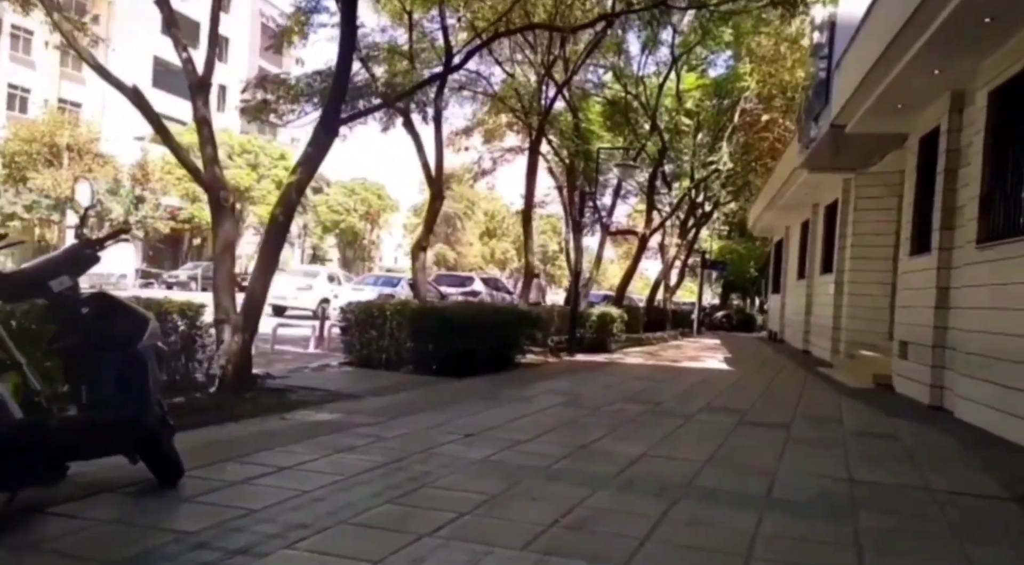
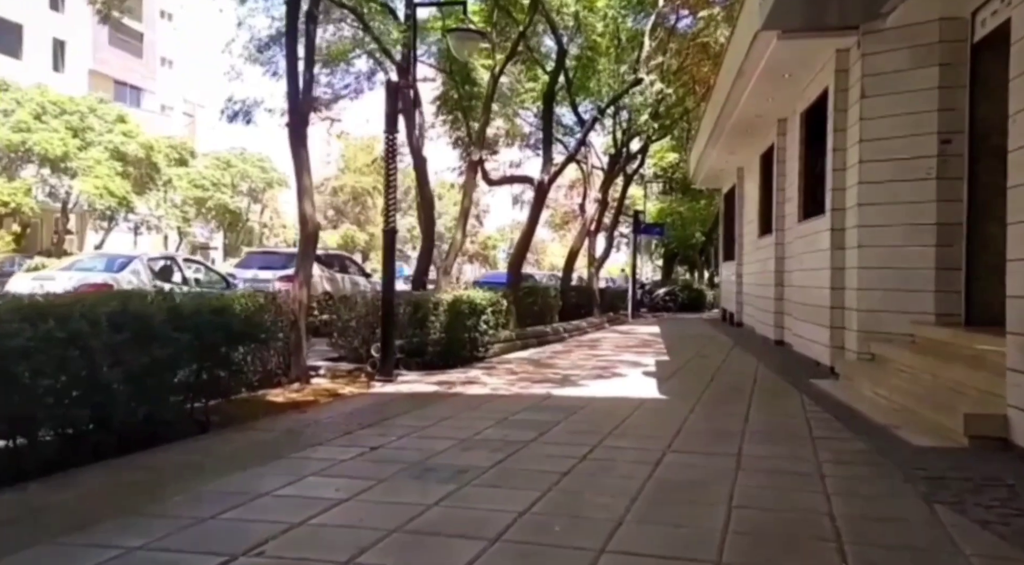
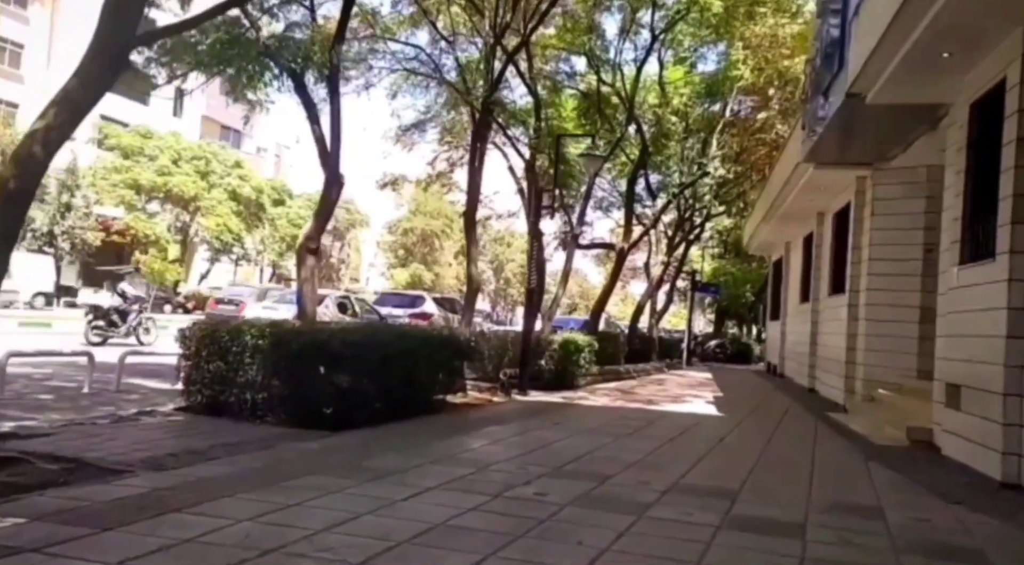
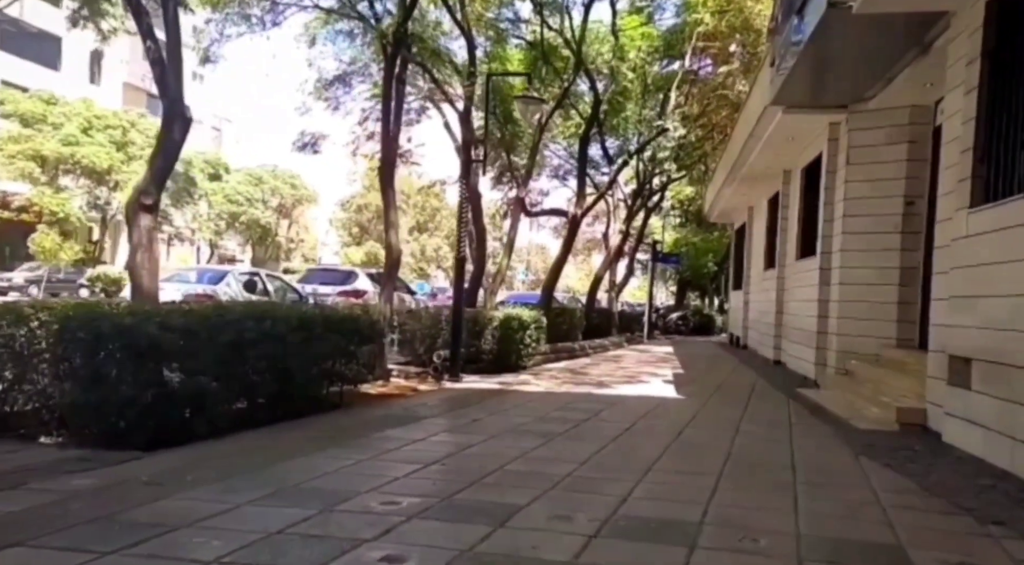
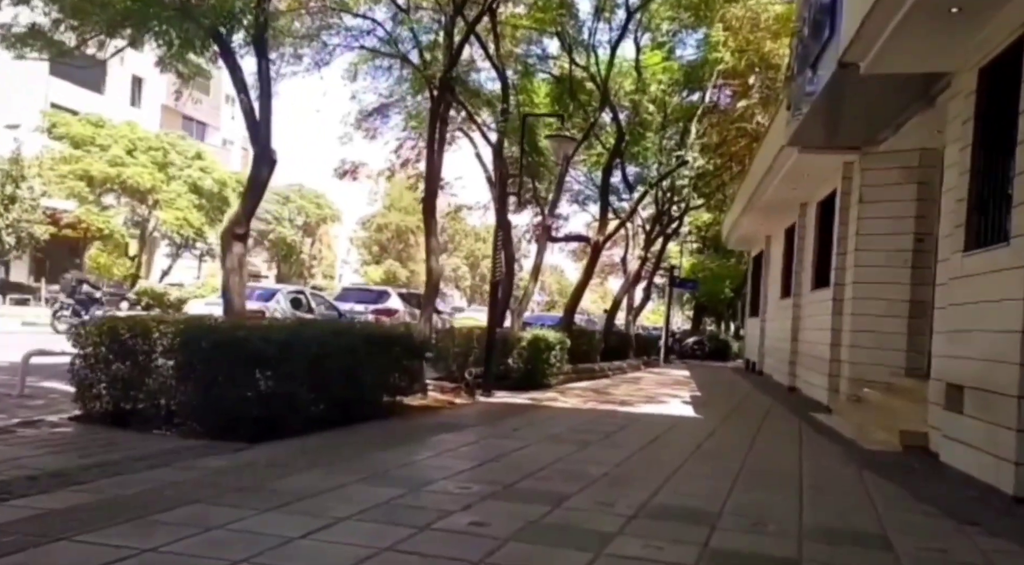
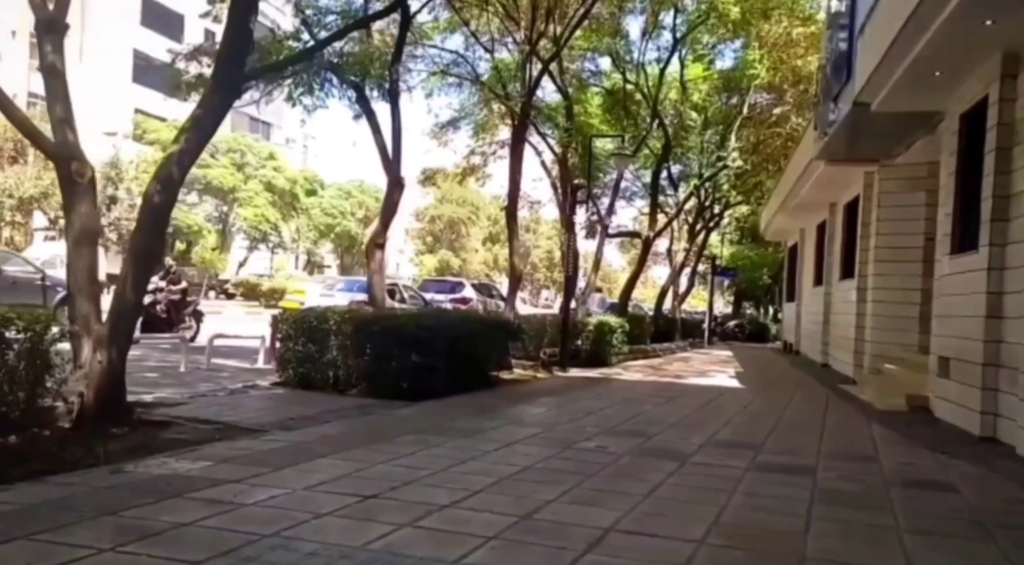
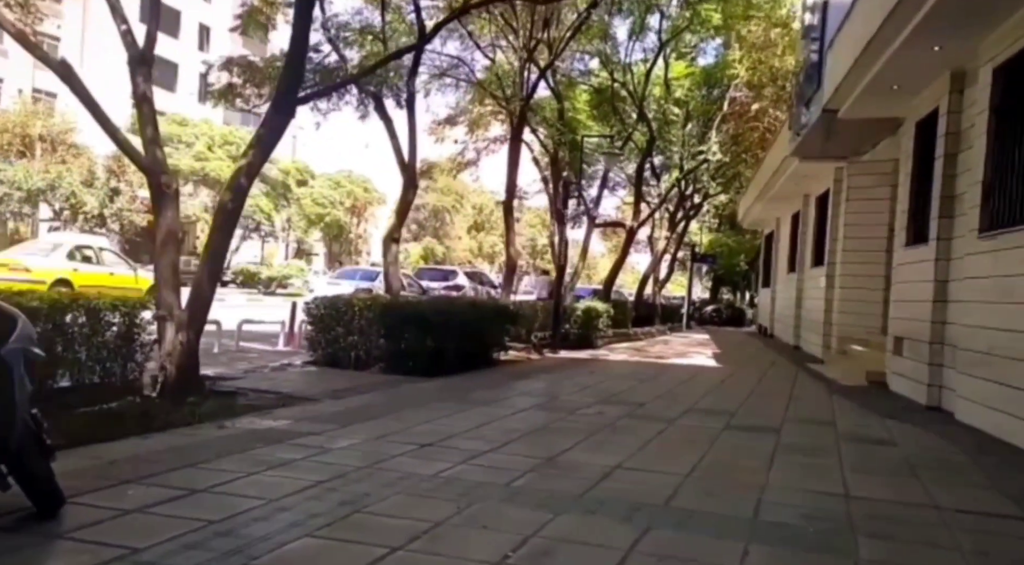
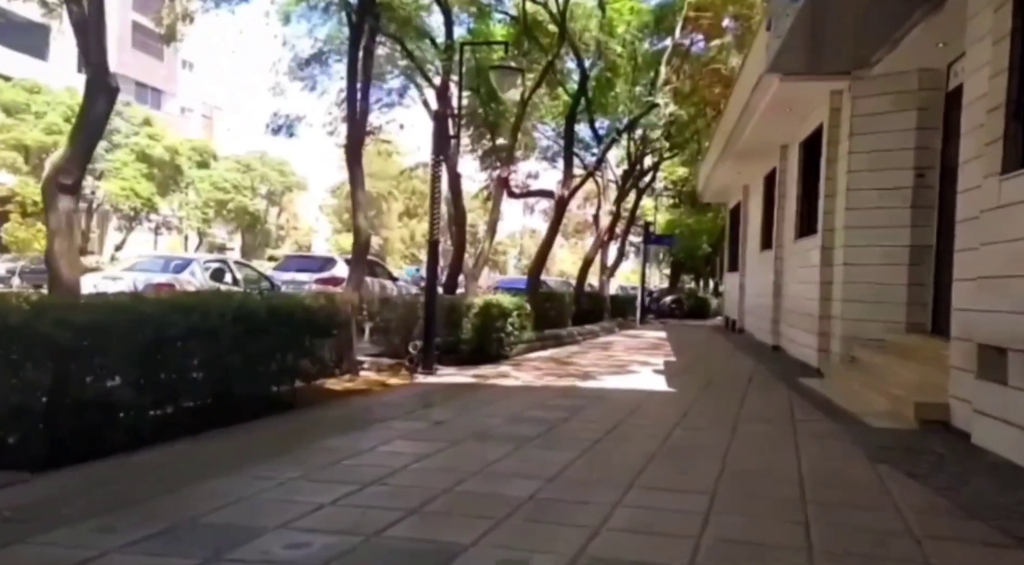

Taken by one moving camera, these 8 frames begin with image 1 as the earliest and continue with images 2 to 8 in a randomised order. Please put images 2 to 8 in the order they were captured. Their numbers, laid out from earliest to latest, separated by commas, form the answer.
7, 6, 3, 5, 4, 8, 2
